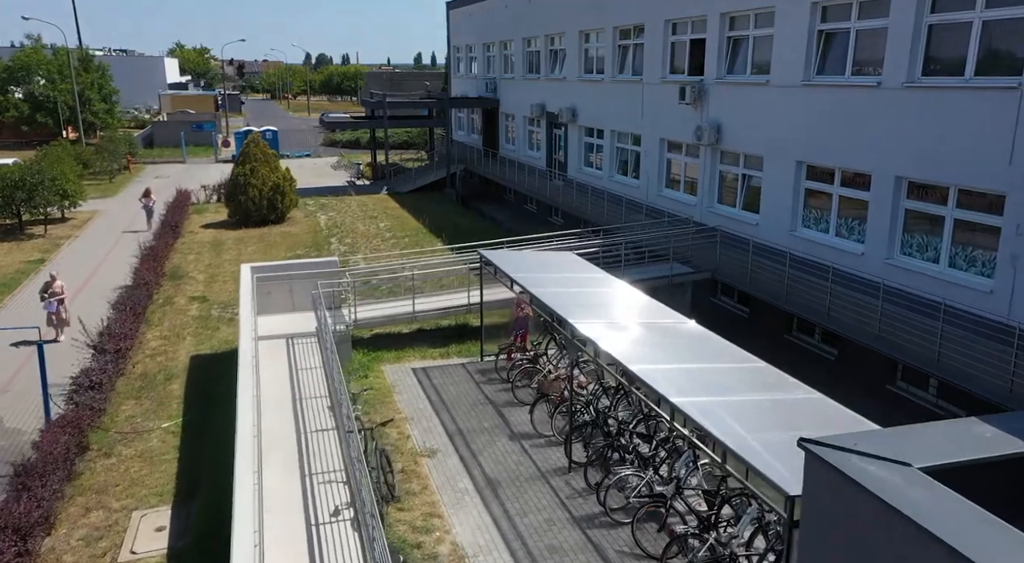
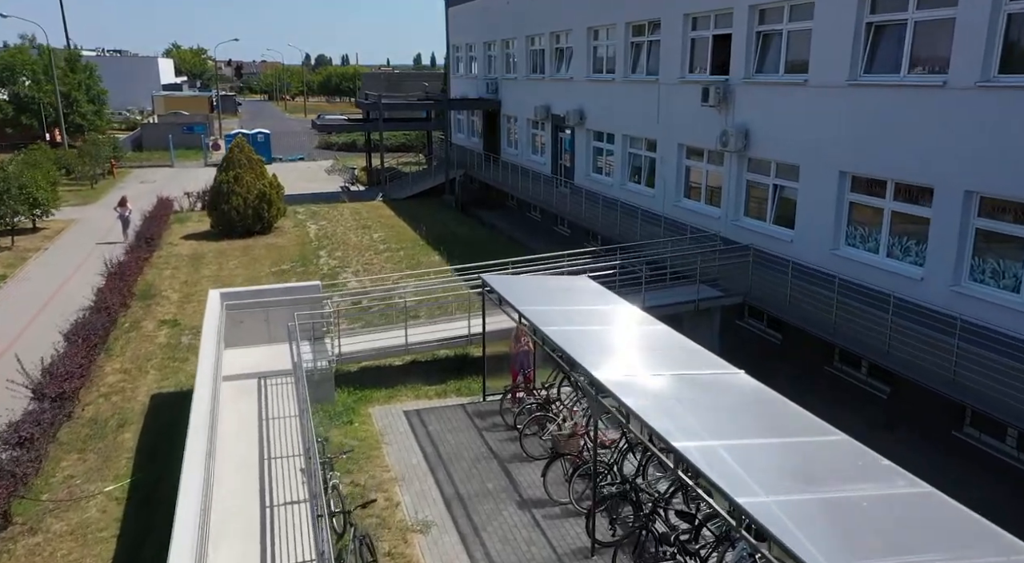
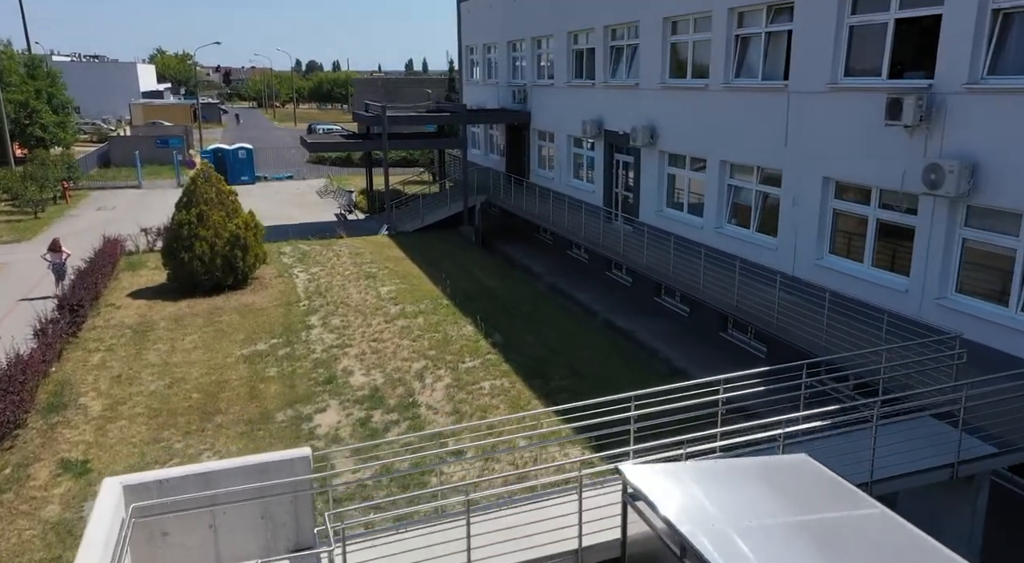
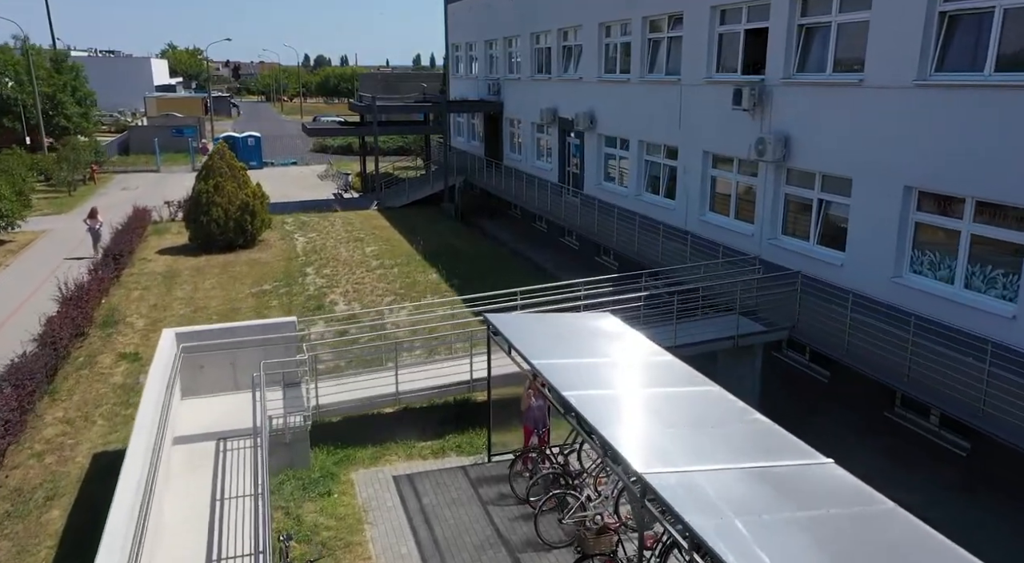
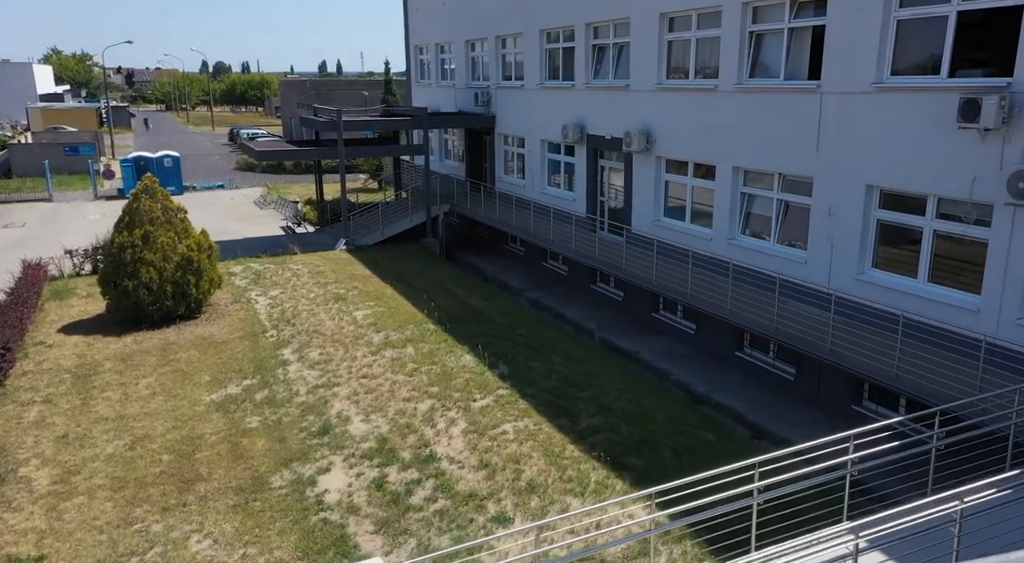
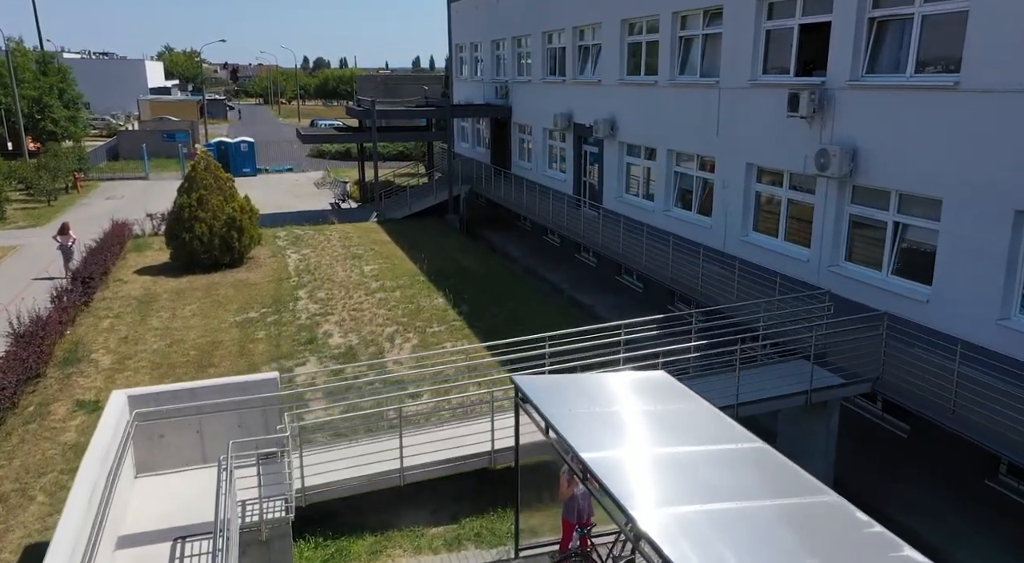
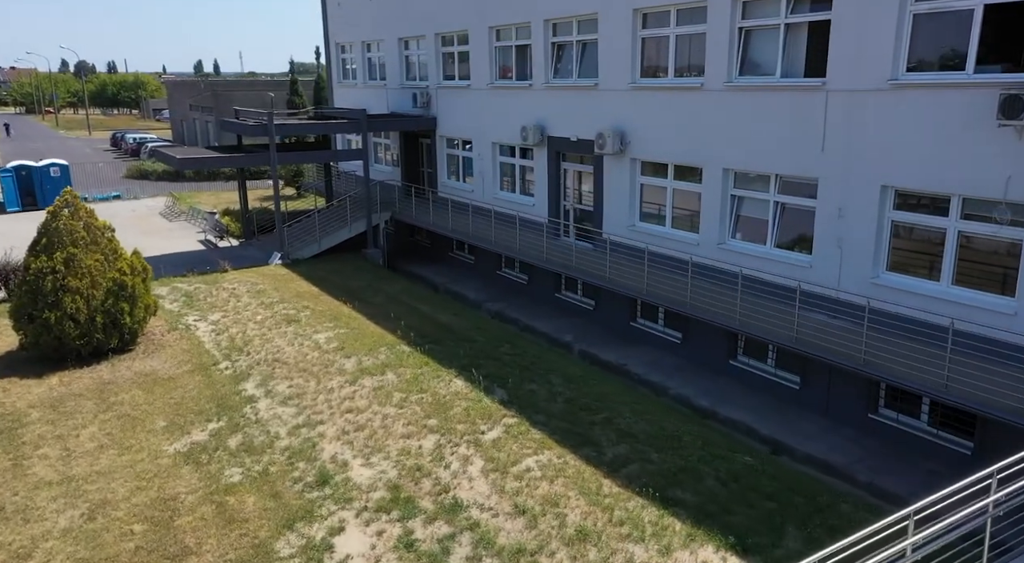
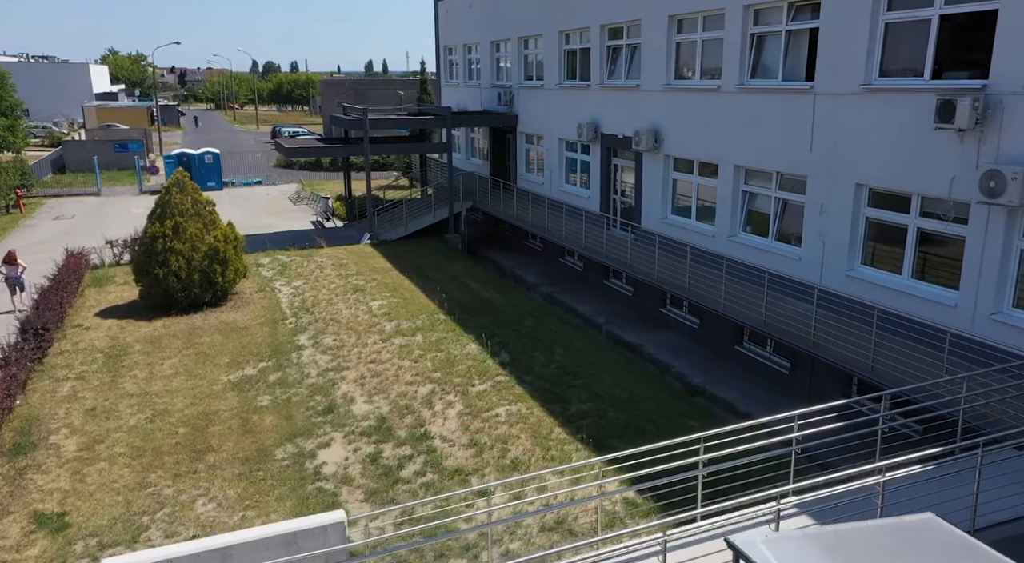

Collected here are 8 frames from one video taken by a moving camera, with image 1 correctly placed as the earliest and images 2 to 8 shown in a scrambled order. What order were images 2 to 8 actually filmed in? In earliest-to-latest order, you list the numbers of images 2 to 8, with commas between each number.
2, 4, 6, 3, 8, 5, 7
